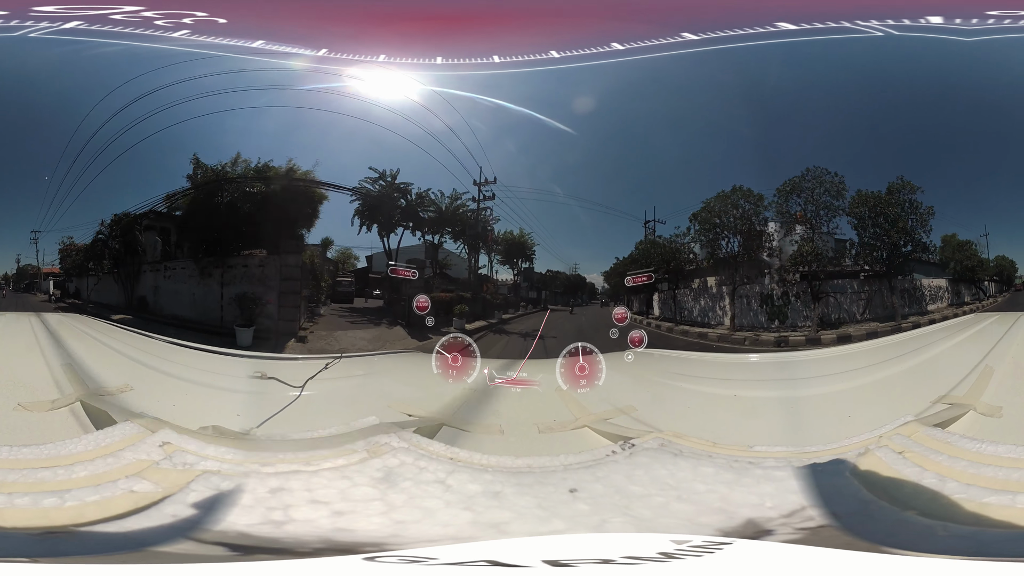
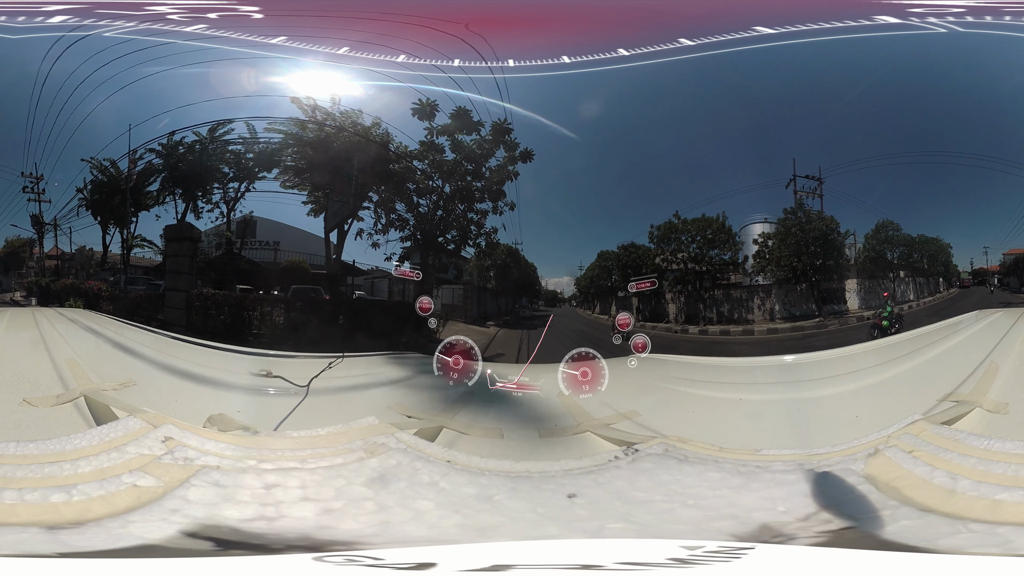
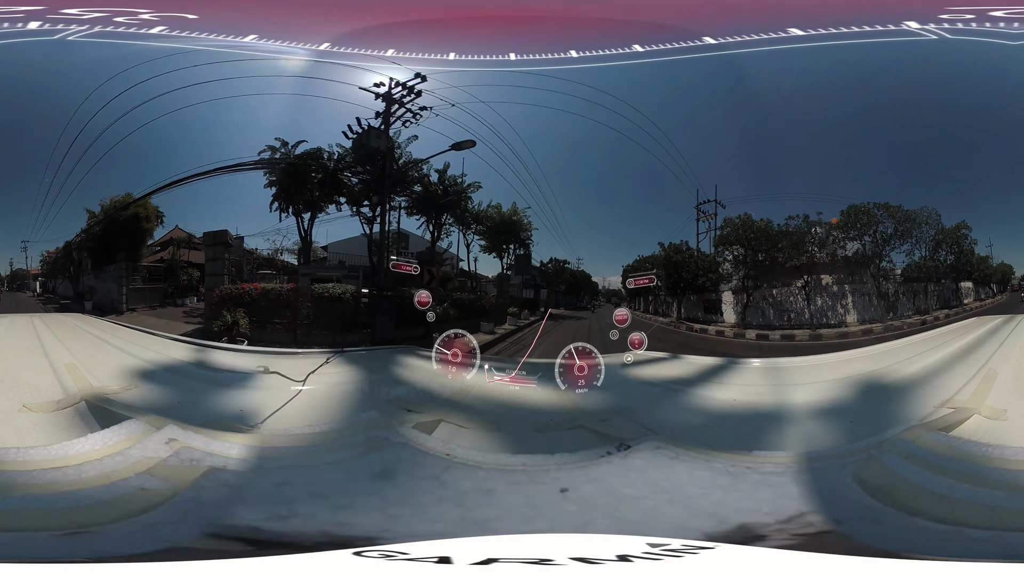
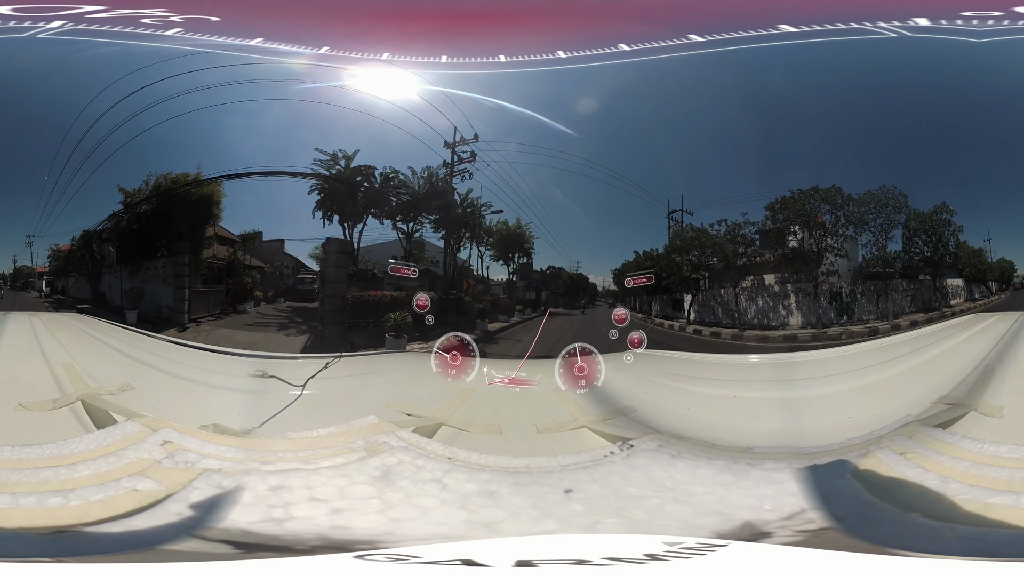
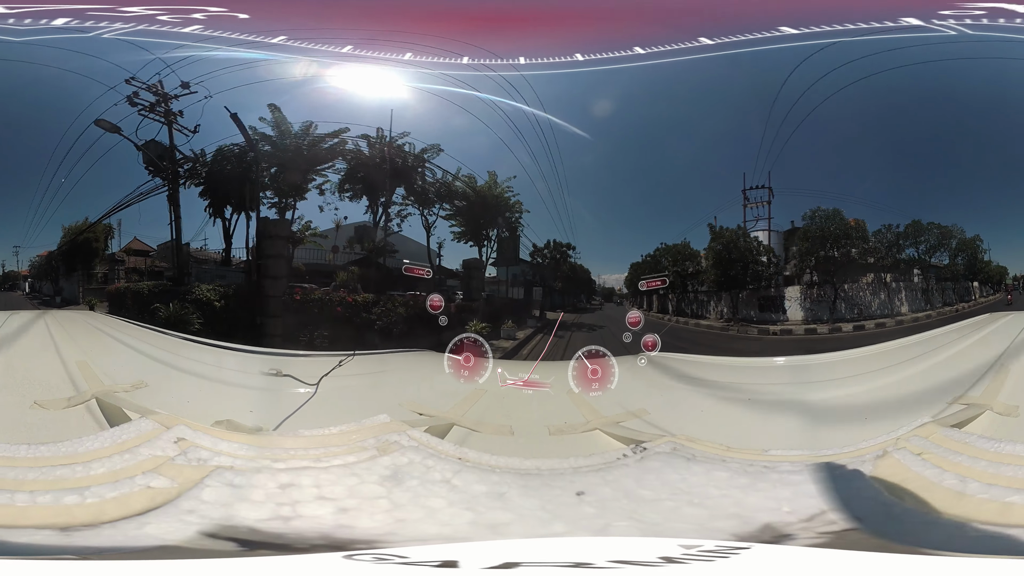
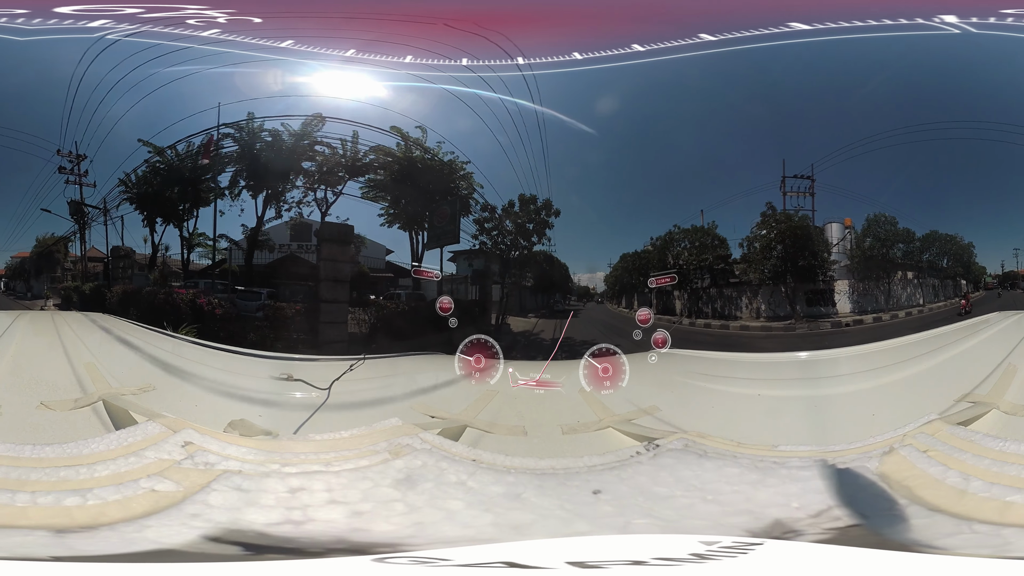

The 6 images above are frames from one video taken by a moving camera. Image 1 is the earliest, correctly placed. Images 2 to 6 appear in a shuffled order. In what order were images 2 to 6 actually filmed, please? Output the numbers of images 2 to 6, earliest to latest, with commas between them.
4, 3, 5, 6, 2
